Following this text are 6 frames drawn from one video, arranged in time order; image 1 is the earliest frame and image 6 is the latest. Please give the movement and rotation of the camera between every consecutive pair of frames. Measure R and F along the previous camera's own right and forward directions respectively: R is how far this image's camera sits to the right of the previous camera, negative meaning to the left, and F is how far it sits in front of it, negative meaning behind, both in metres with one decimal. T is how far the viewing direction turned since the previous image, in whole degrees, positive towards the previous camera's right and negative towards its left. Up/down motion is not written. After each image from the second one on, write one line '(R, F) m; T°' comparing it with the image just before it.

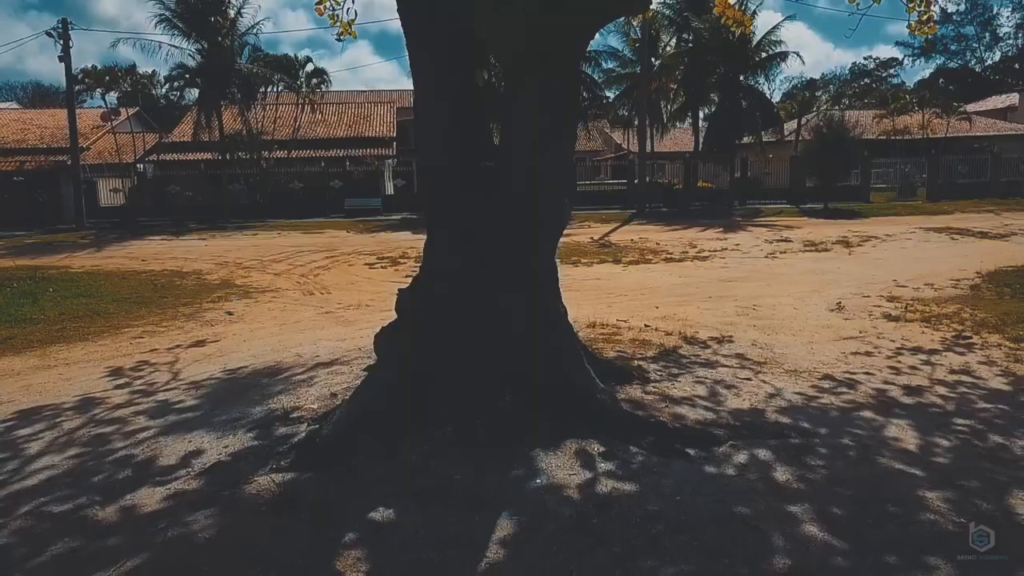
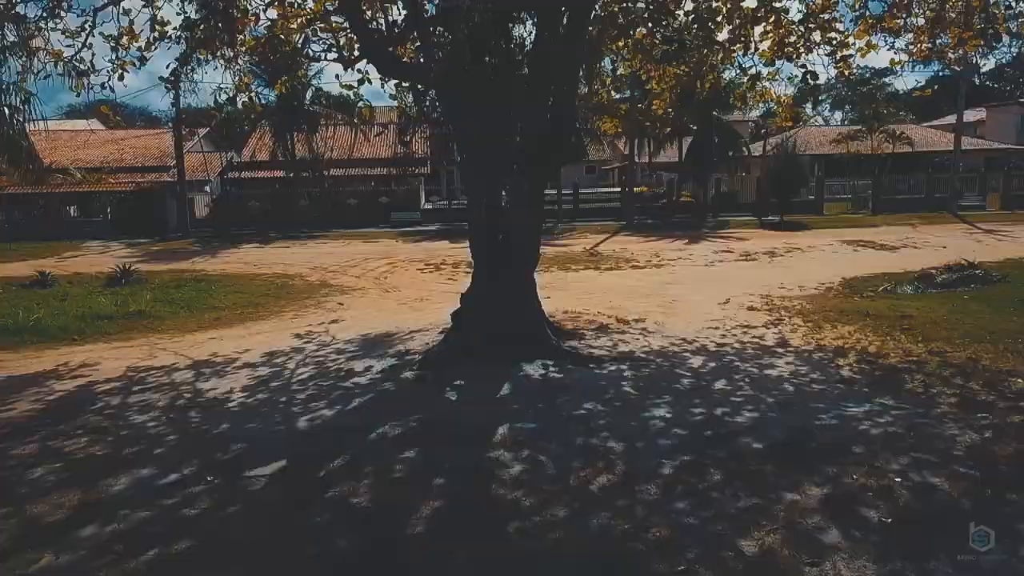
(+0.2, -4.5) m; -2°
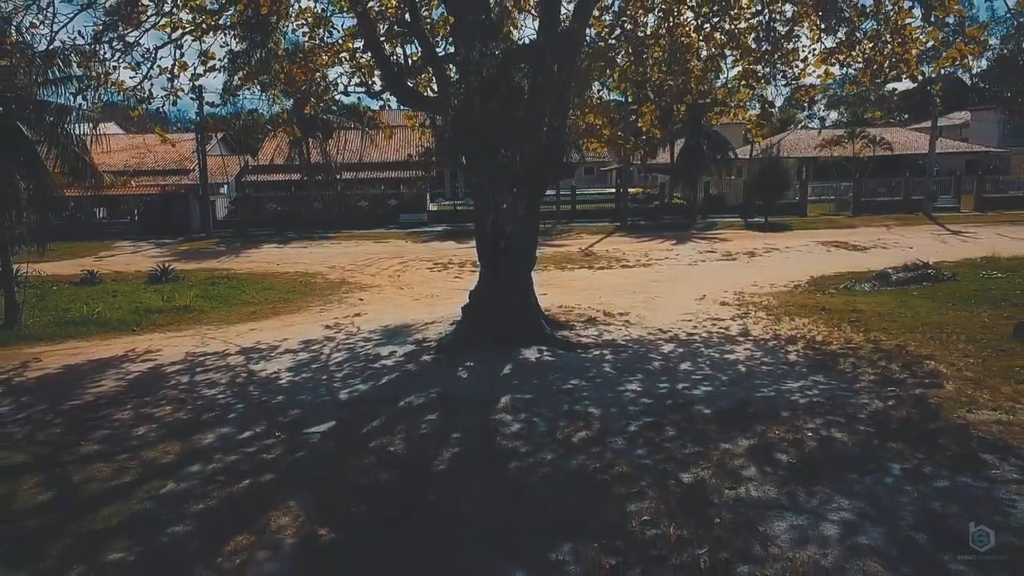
(0.0, -1.6) m; 0°
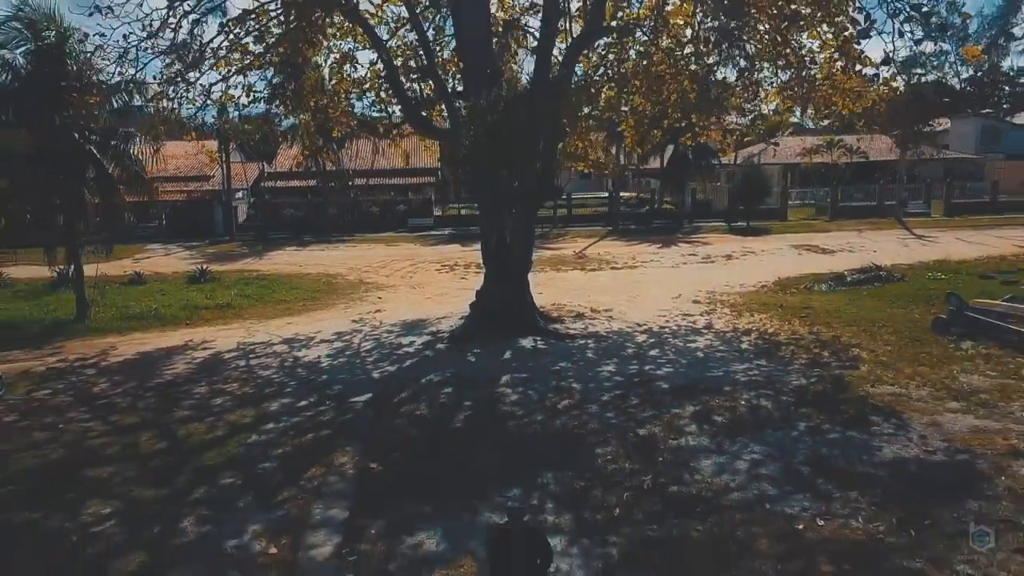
(0.0, -2.0) m; 0°
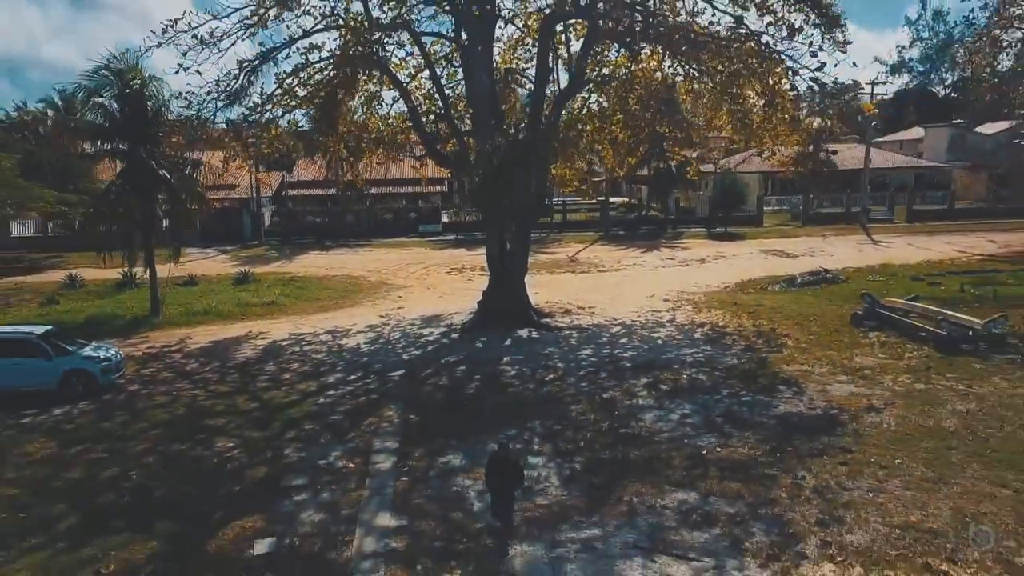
(0.0, -2.9) m; 0°
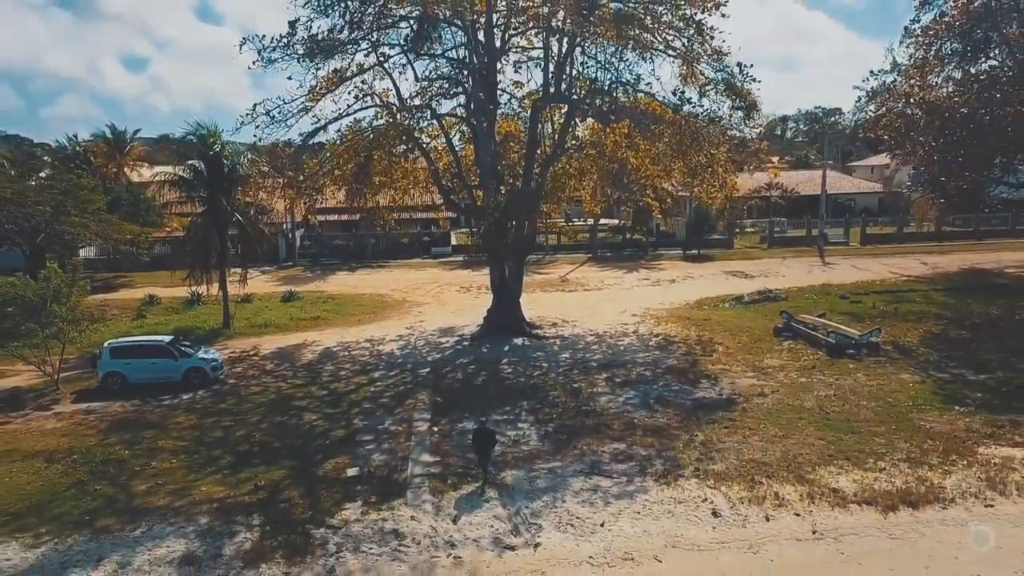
(+0.2, -4.3) m; 0°
